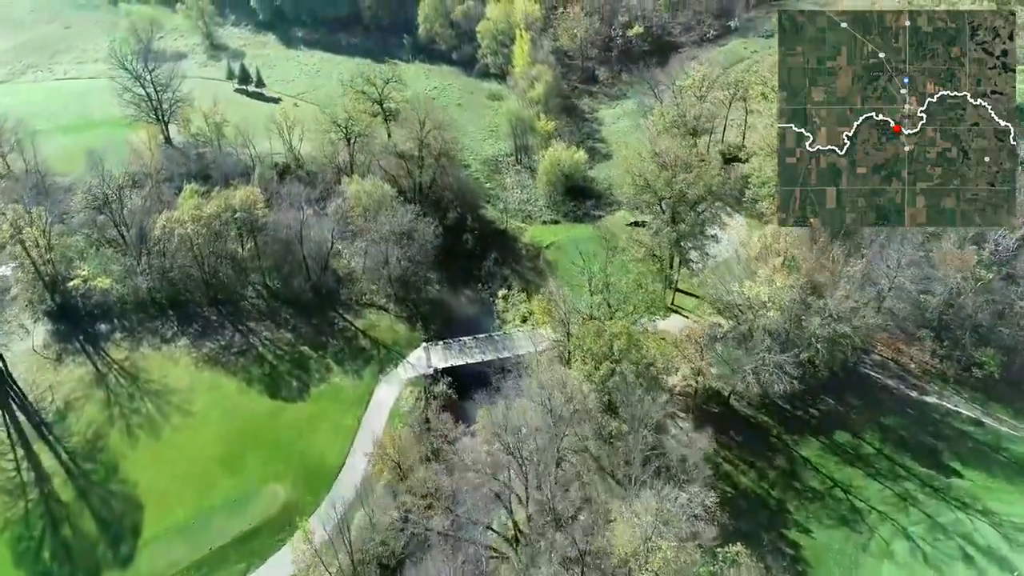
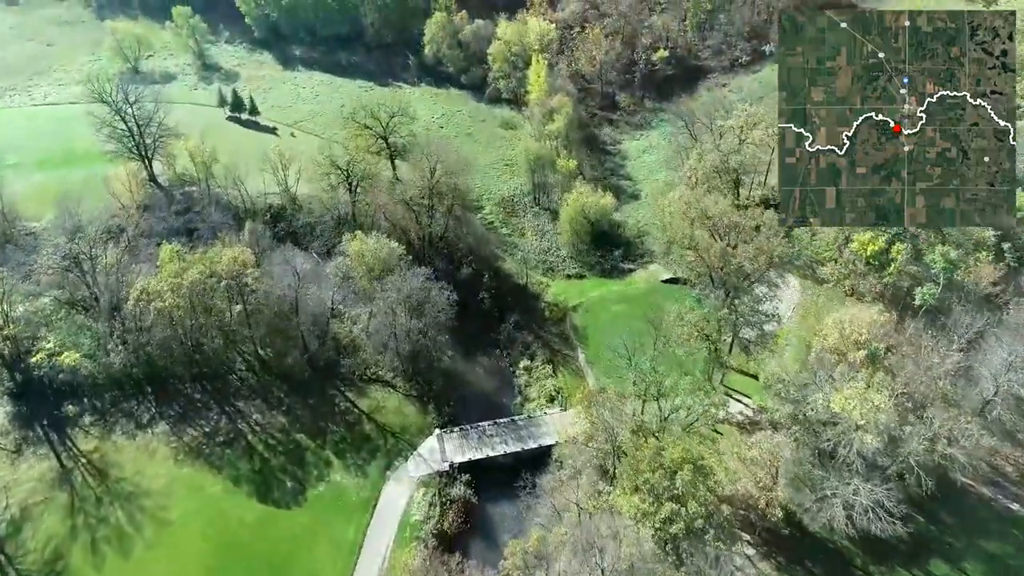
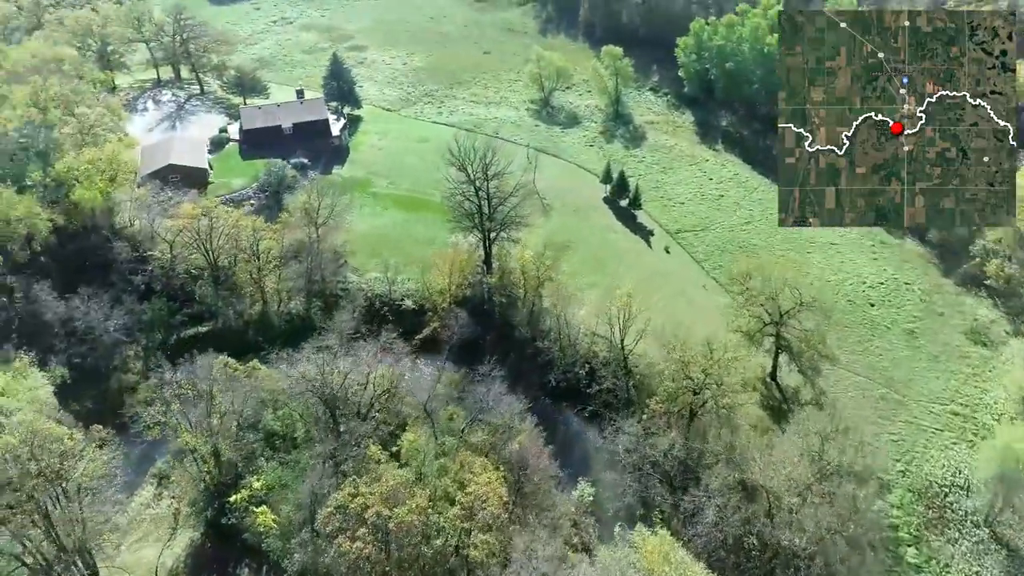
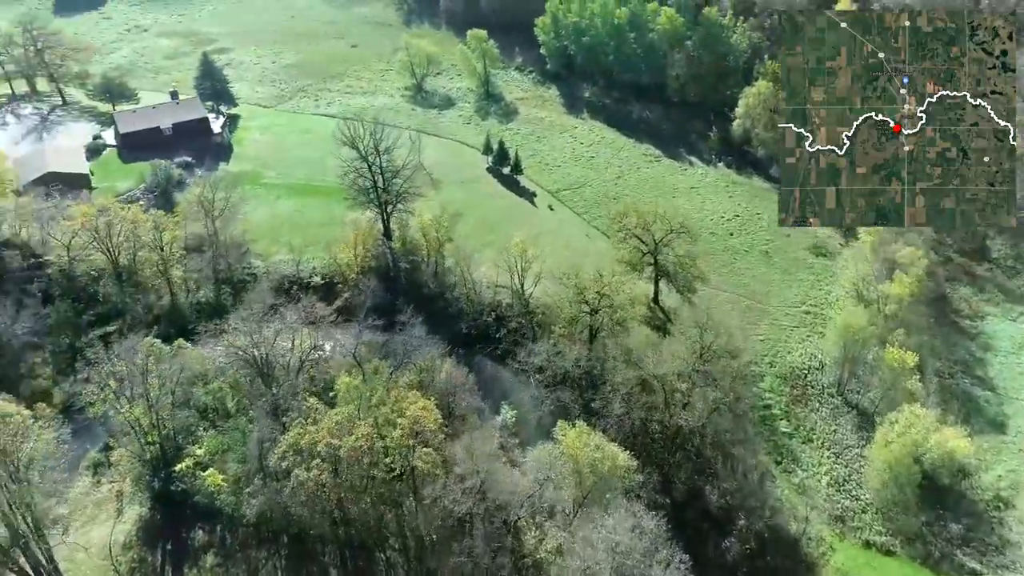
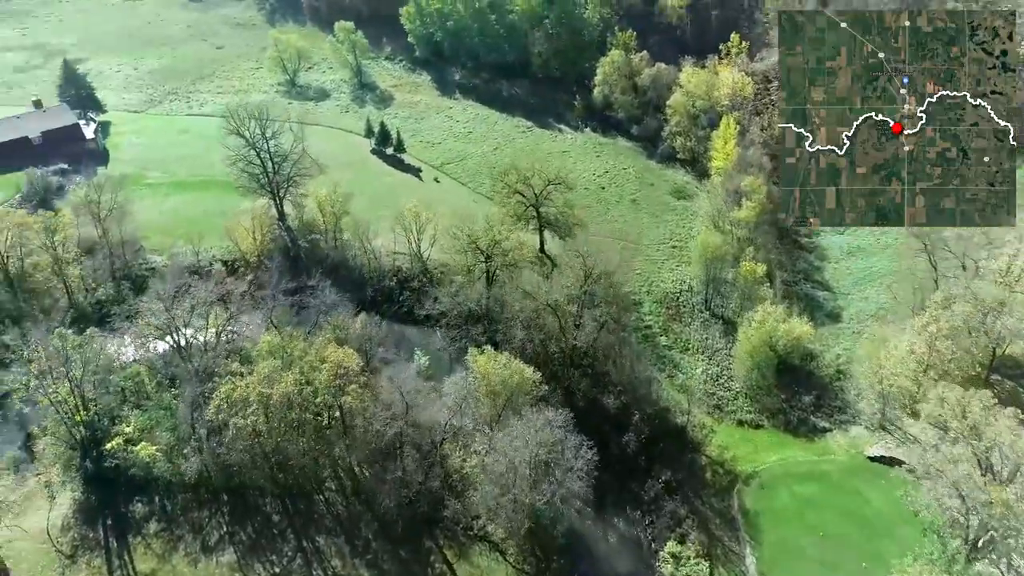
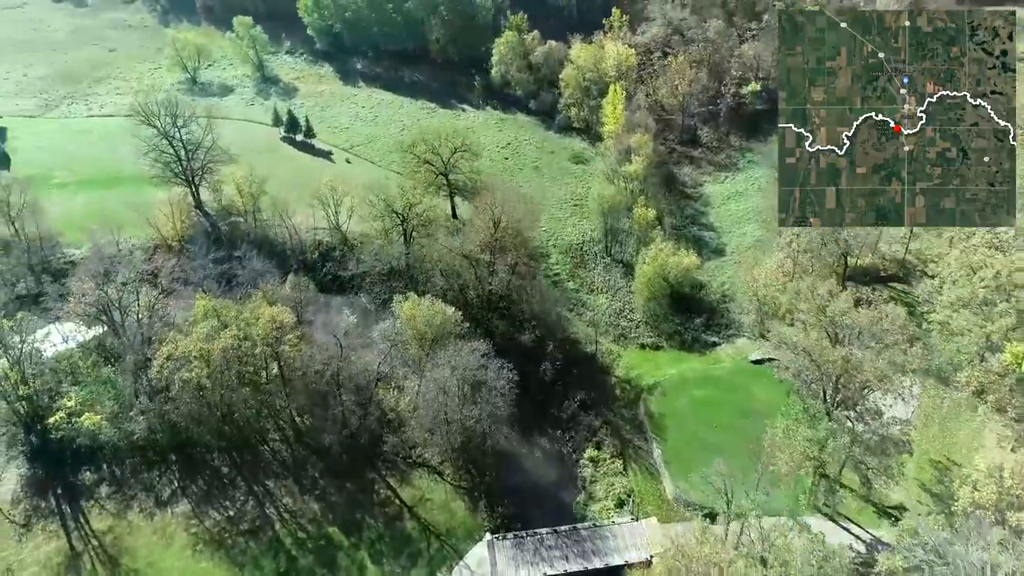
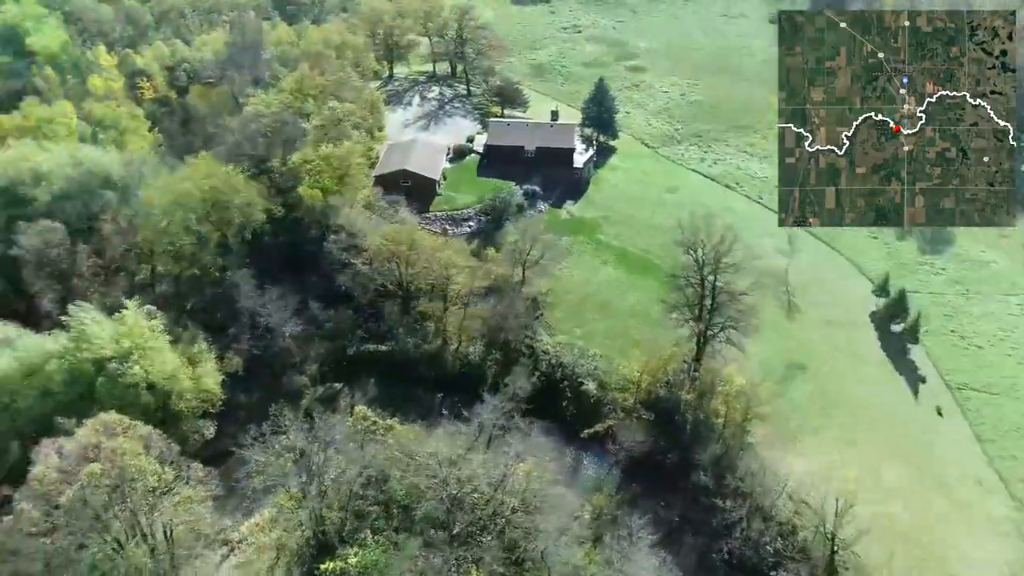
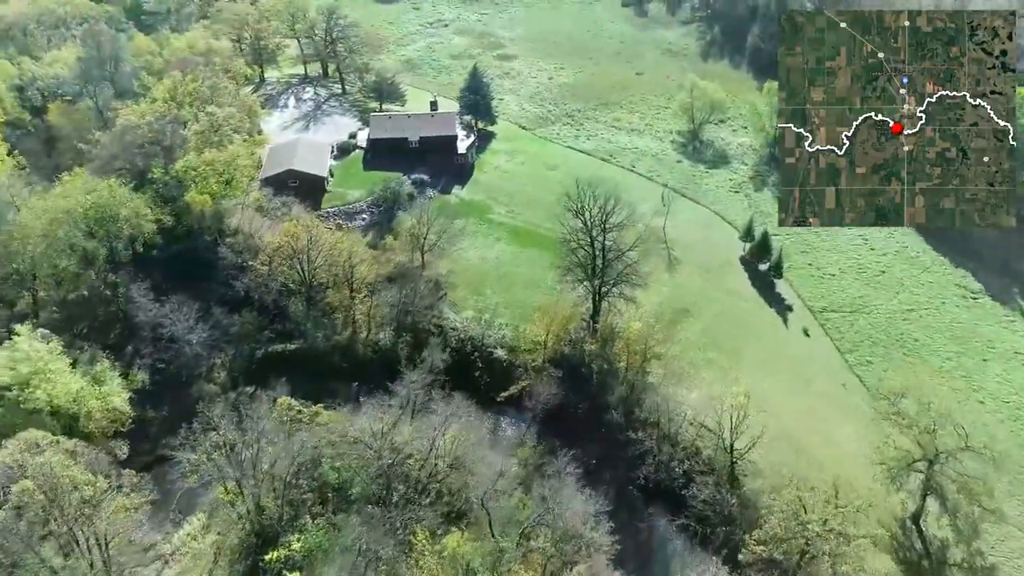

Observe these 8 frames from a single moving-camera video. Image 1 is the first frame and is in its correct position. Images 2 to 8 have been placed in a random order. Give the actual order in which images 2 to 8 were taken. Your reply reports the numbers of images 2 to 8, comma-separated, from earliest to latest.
2, 6, 5, 4, 3, 8, 7
